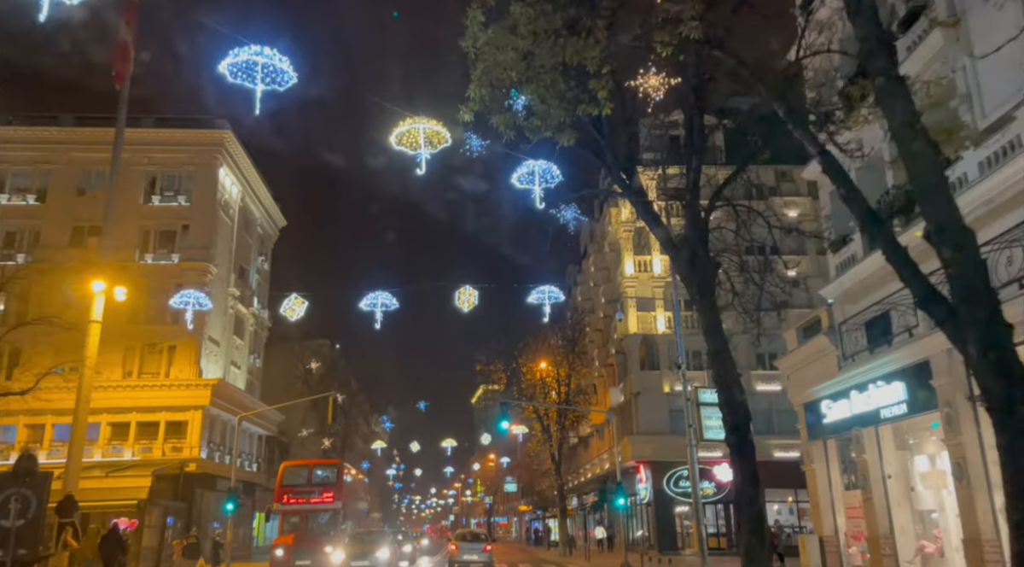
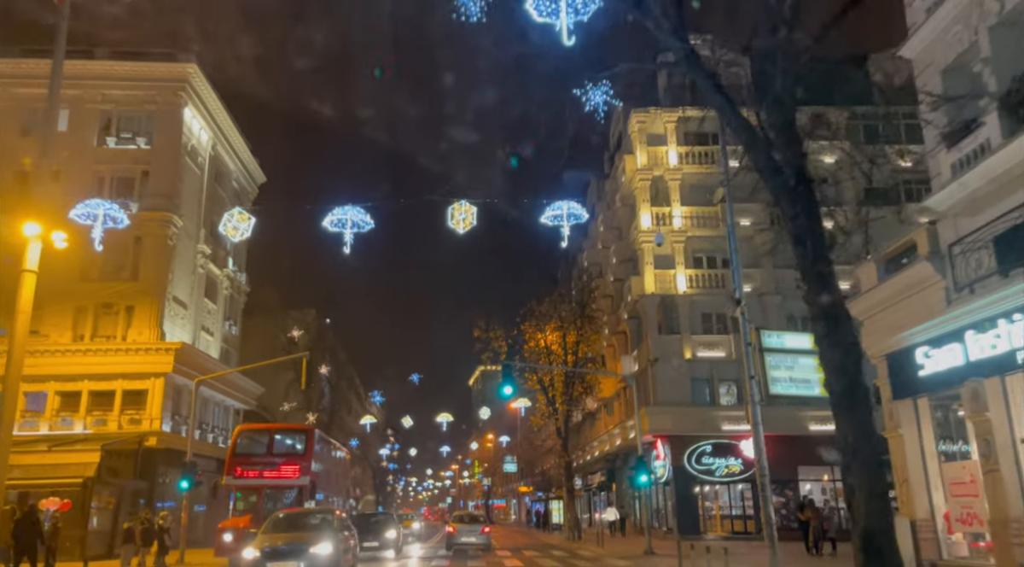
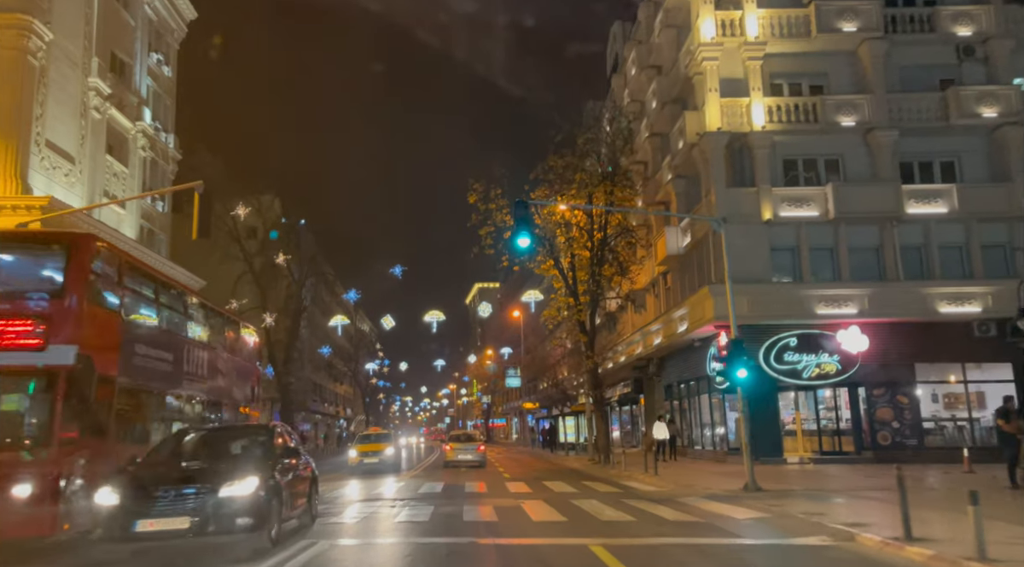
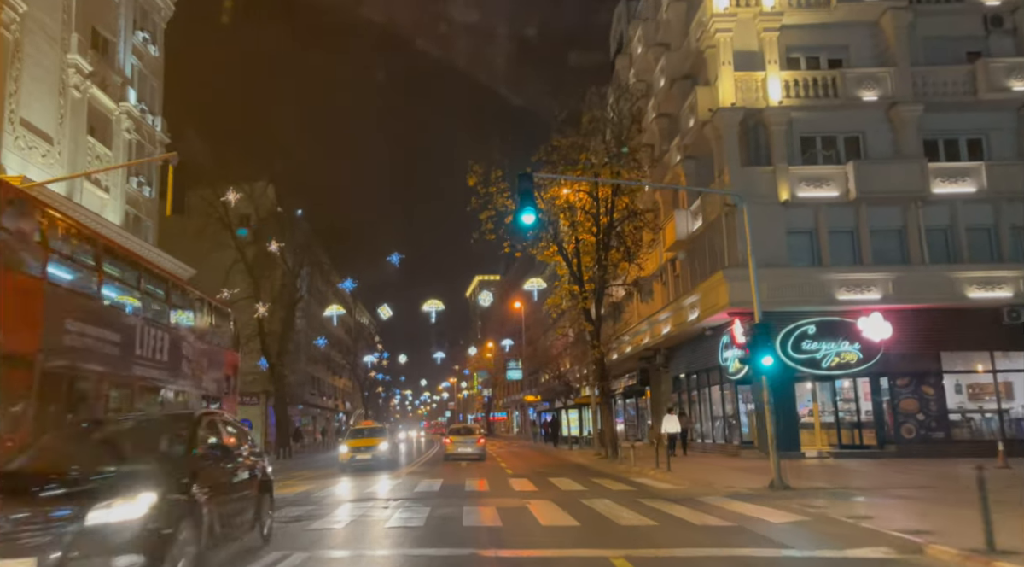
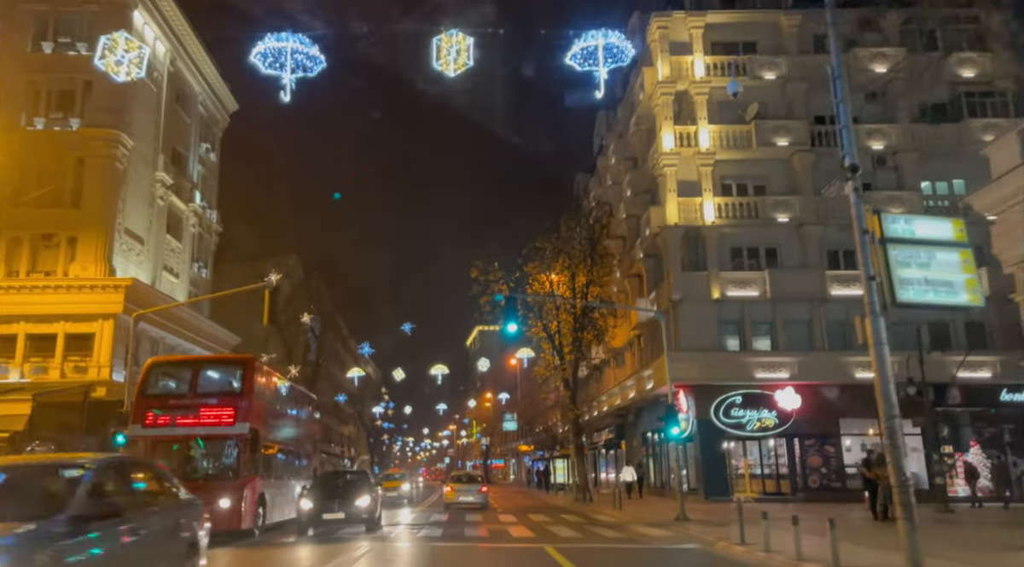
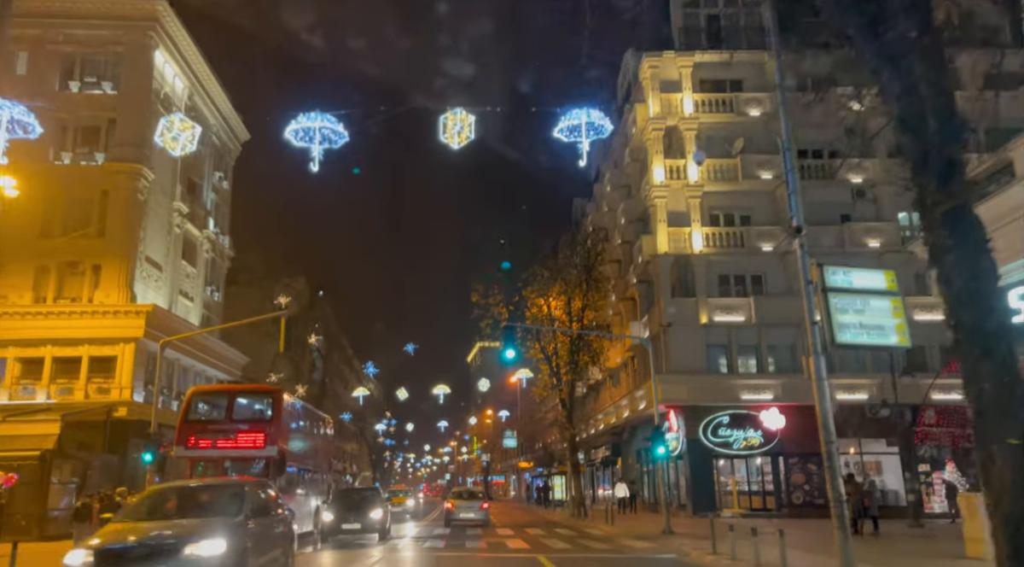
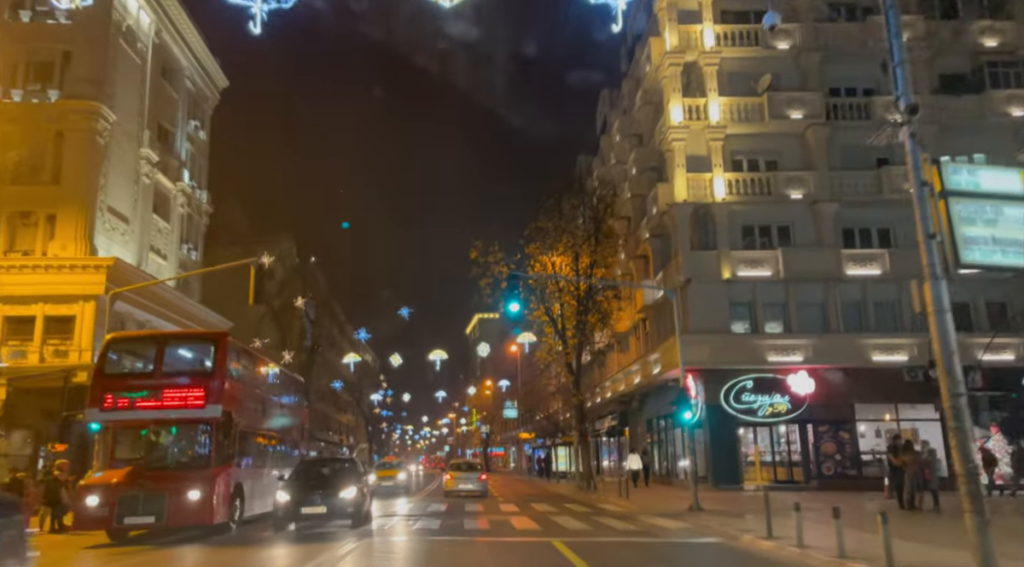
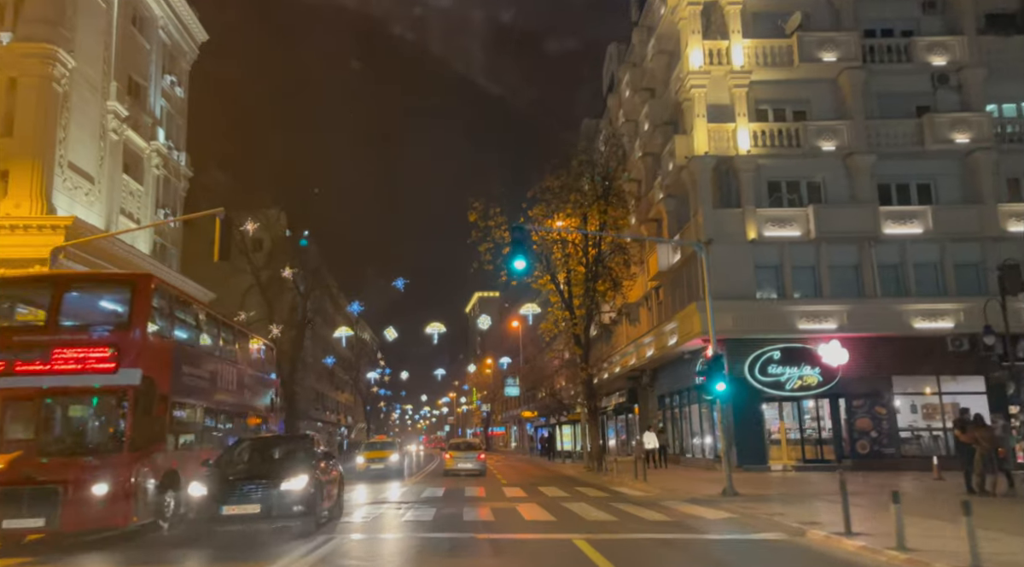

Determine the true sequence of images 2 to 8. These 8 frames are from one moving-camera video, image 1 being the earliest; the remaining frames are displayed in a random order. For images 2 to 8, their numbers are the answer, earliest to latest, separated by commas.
2, 6, 5, 7, 8, 3, 4
